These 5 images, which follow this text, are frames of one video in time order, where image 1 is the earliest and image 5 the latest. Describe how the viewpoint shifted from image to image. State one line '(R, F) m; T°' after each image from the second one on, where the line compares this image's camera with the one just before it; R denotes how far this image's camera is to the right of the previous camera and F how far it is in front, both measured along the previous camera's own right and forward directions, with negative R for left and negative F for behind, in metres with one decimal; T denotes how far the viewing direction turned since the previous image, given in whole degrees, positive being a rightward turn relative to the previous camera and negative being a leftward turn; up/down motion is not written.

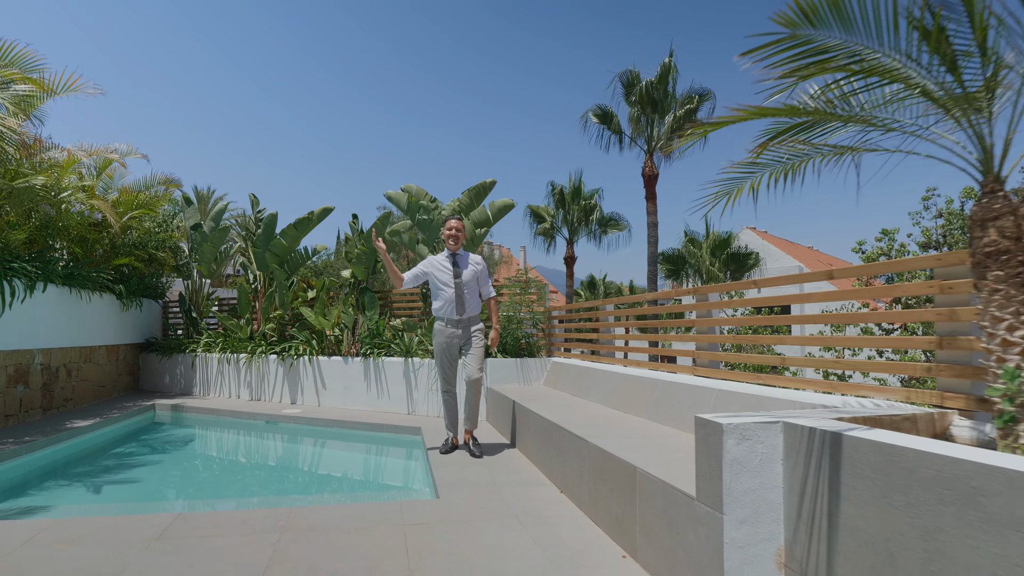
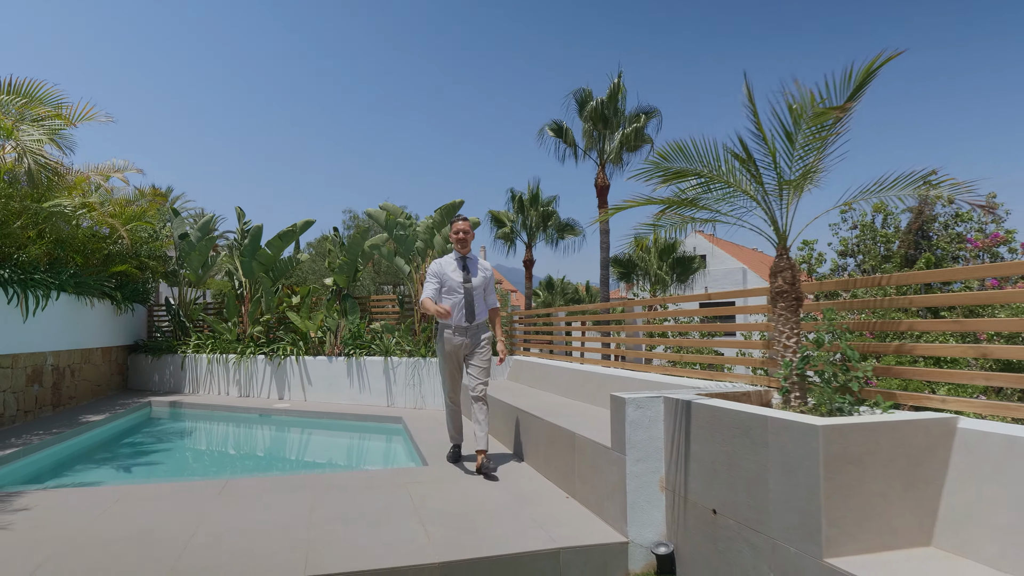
(-0.1, -1.0) m; +5°
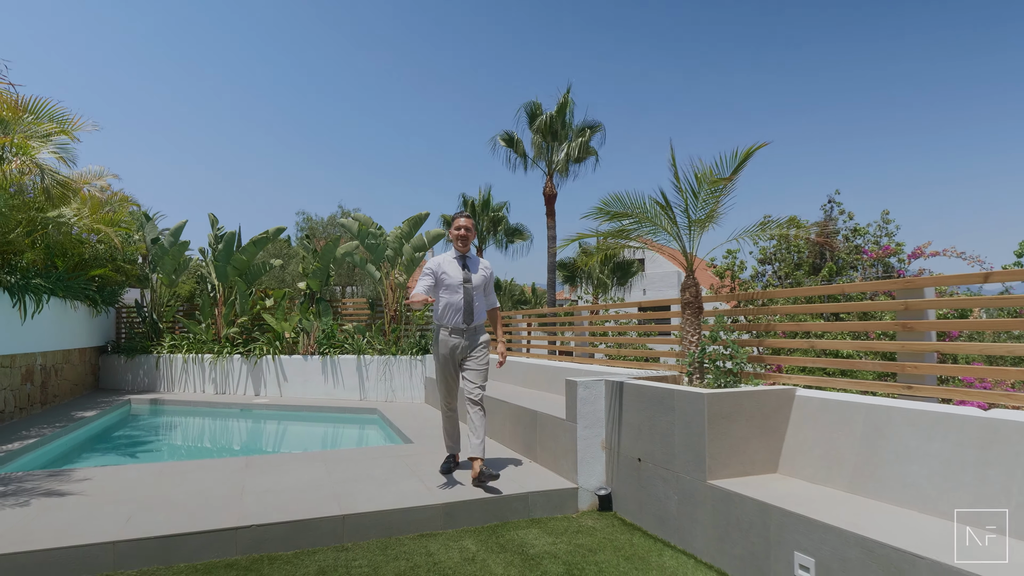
(-0.3, -1.0) m; +6°
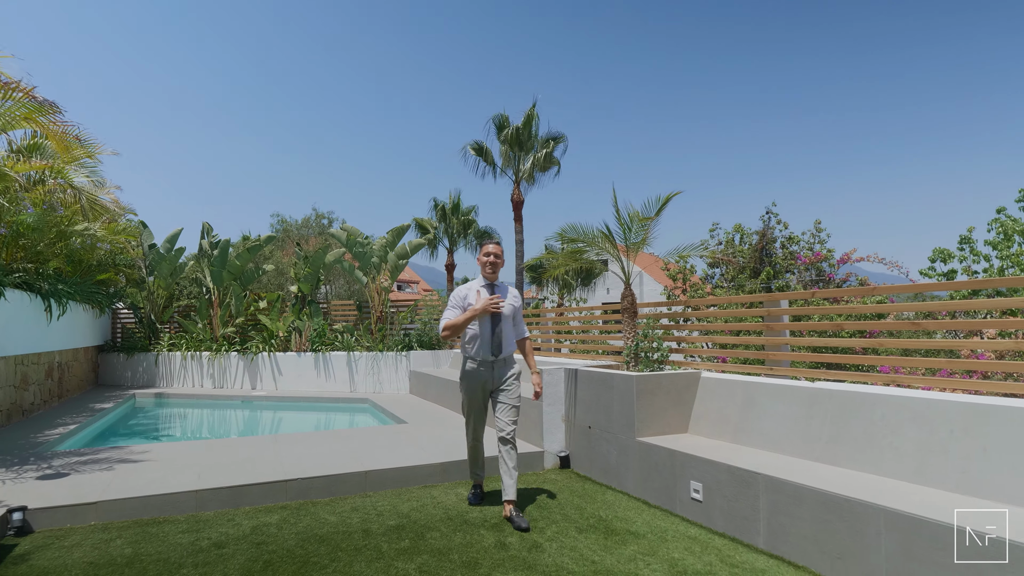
(-0.1, -1.1) m; +4°
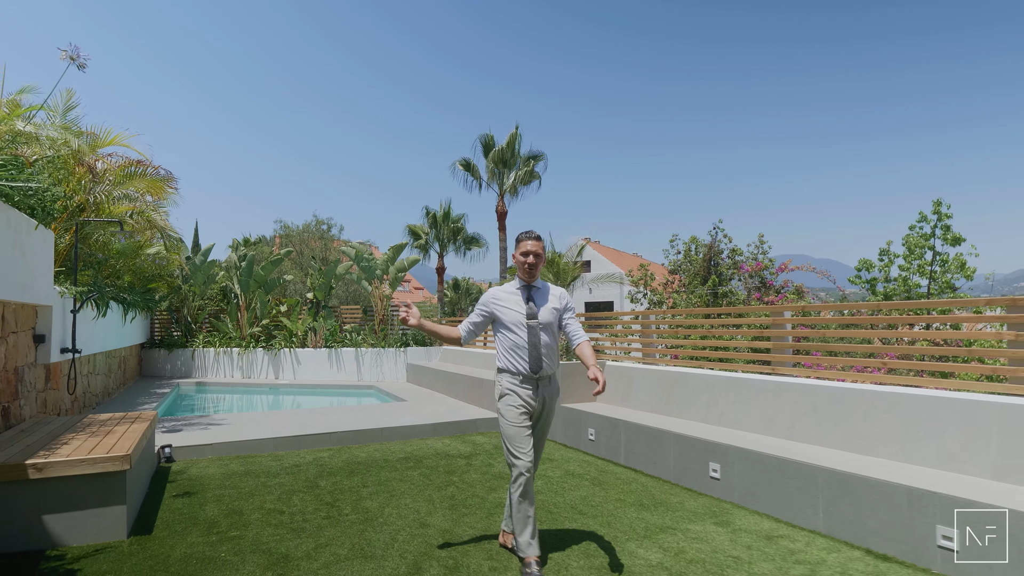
(+0.3, -2.2) m; +1°
